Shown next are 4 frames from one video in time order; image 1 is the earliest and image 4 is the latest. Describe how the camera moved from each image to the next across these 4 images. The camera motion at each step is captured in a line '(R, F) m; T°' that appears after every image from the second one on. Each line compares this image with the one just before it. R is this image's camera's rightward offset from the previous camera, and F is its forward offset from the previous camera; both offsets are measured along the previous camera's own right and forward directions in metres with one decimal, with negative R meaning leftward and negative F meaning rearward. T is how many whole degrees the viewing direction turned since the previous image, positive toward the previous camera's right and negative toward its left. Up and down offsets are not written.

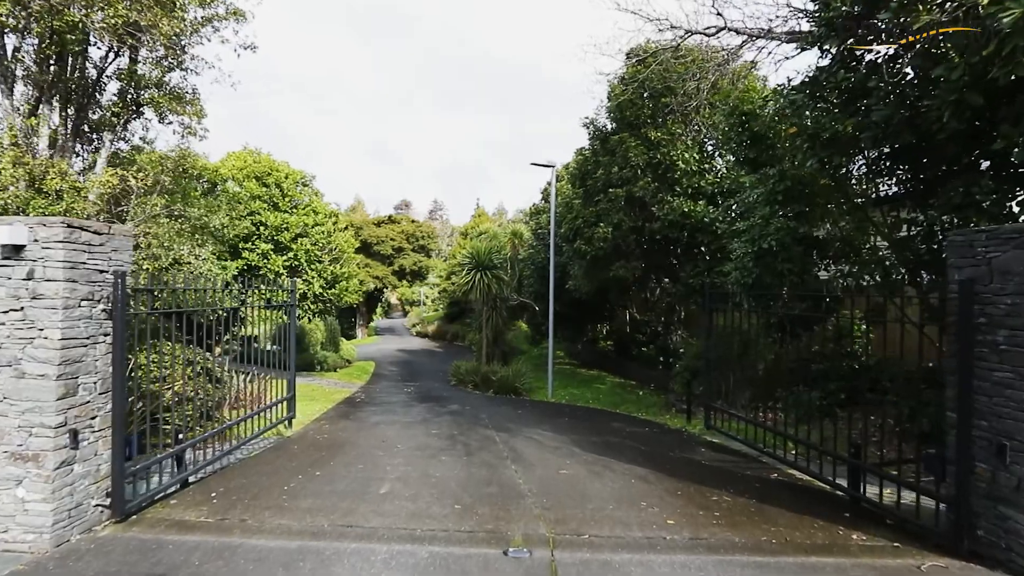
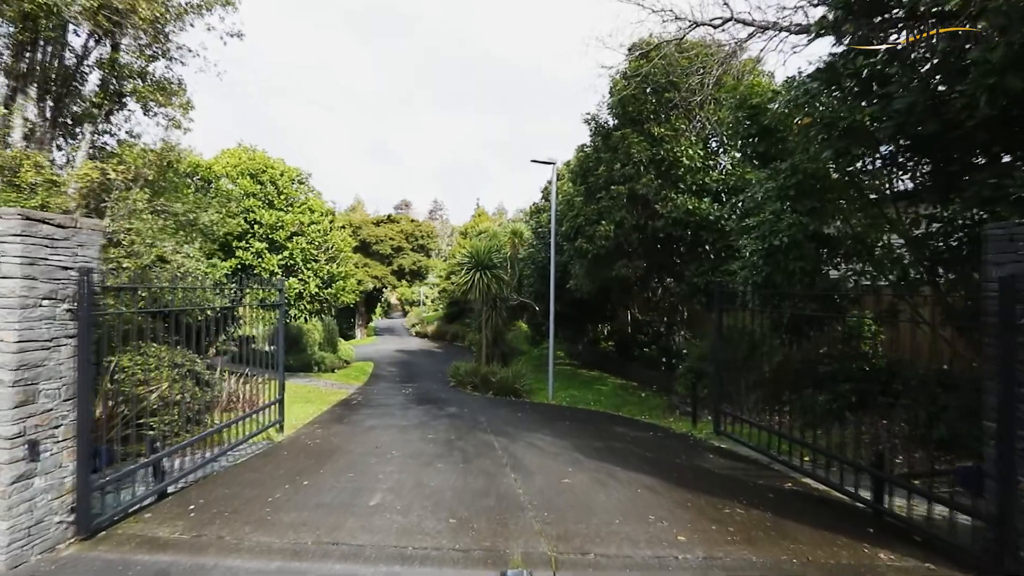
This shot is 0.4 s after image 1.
(0.0, +0.2) m; 0°
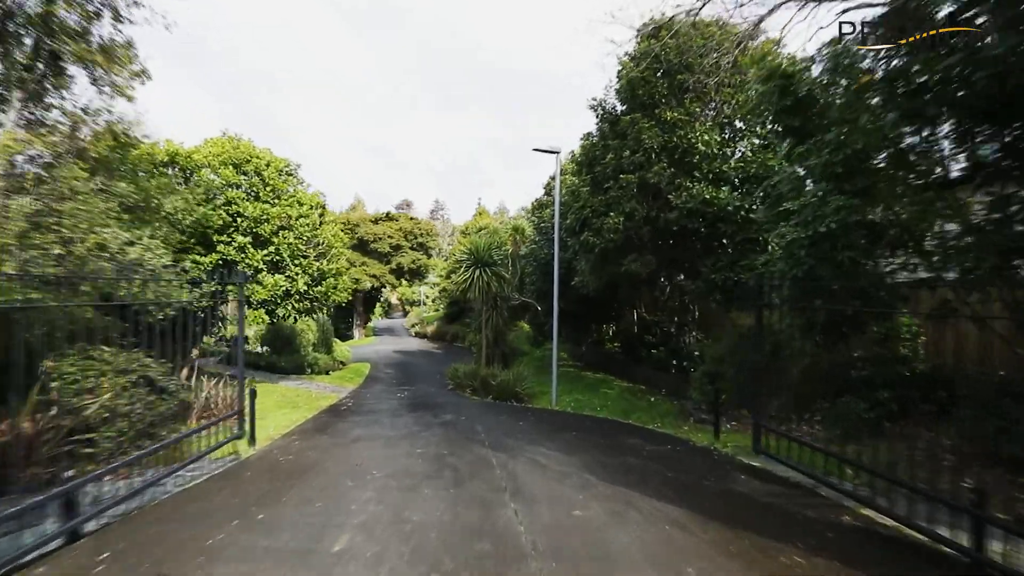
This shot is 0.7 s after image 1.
(0.0, +0.7) m; 0°
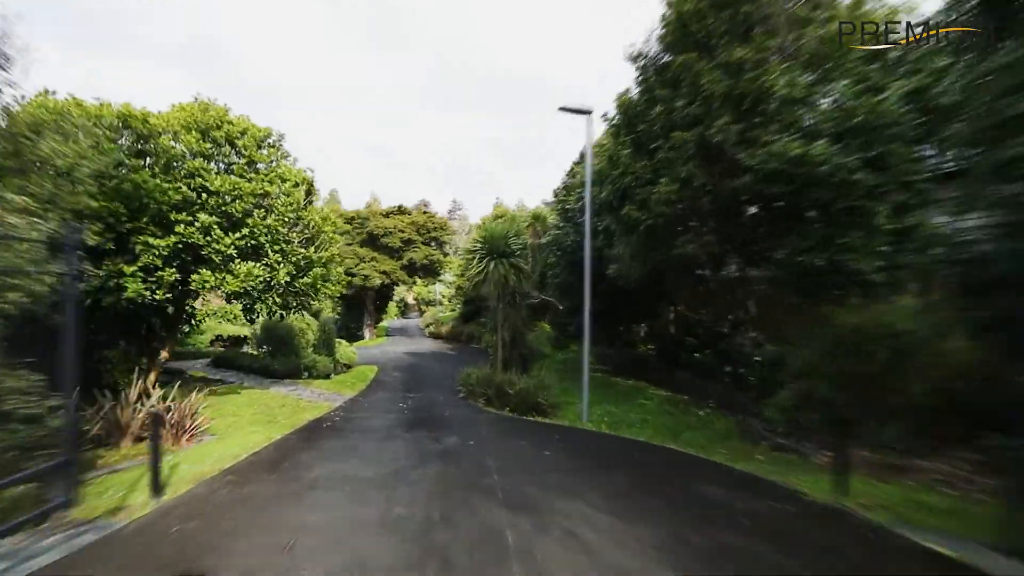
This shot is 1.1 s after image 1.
(0.0, +1.8) m; -2°
